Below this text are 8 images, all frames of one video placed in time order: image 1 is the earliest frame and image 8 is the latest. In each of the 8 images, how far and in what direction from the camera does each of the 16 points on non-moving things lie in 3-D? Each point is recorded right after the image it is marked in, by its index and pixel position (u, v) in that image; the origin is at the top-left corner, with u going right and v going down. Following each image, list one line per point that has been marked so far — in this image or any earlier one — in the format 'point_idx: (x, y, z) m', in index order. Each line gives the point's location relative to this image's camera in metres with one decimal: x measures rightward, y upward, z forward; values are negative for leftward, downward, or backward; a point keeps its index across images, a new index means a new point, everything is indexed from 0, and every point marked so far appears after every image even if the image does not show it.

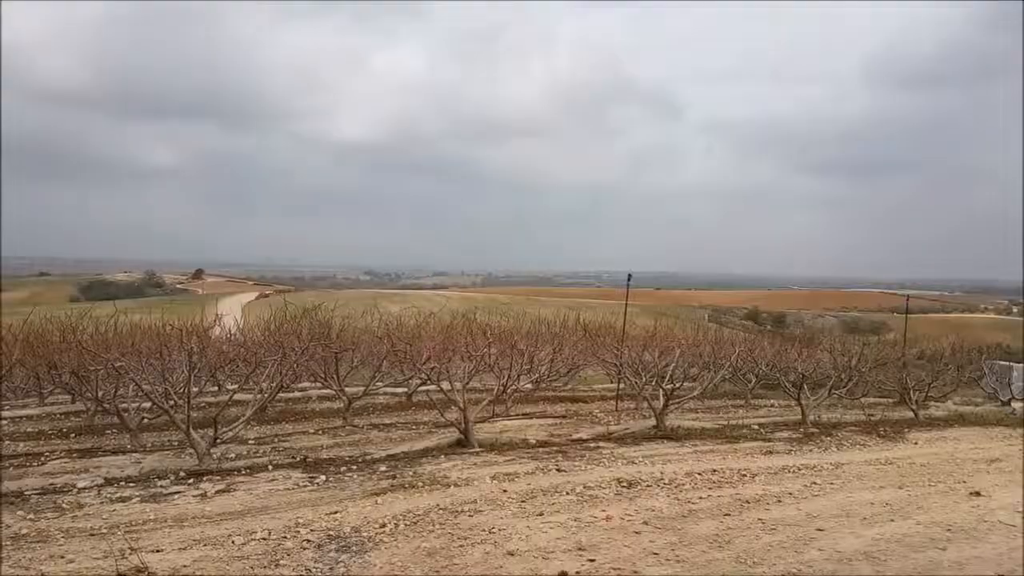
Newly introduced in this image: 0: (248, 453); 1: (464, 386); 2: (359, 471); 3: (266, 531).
0: (-2.7, -1.8, +7.4) m
1: (-0.5, -1.0, +6.8) m
2: (-1.5, -1.9, +7.1) m
3: (-2.2, -2.1, +6.0) m
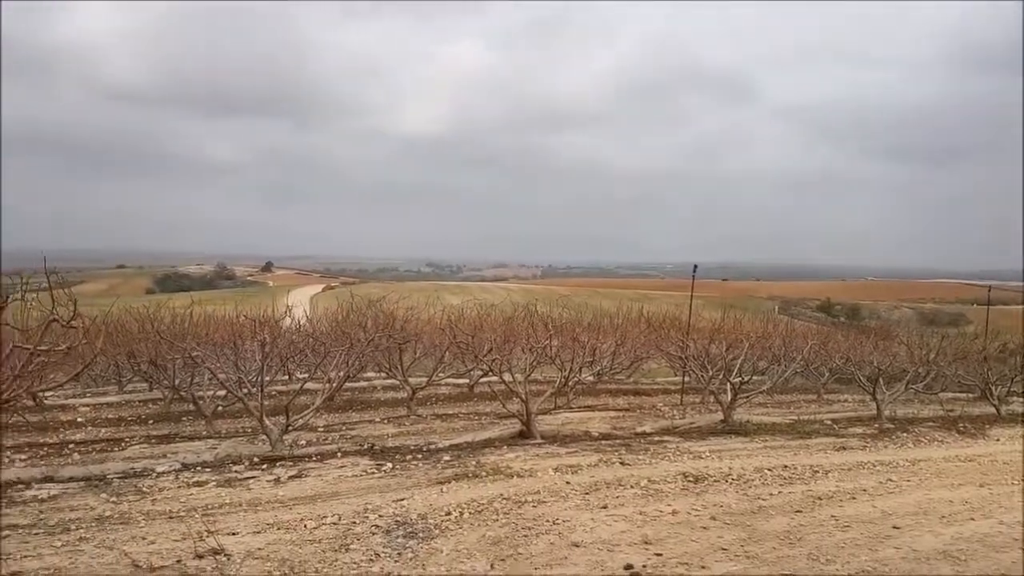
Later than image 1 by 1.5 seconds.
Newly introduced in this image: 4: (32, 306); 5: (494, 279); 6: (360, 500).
0: (-2.0, -1.7, +7.5) m
1: (+0.2, -0.9, +6.9) m
2: (-0.9, -1.8, +7.2) m
3: (-1.6, -2.0, +6.2) m
4: (-4.0, -0.1, +5.8) m
5: (-0.2, +0.2, +10.8) m
6: (-1.4, -2.0, +6.4) m
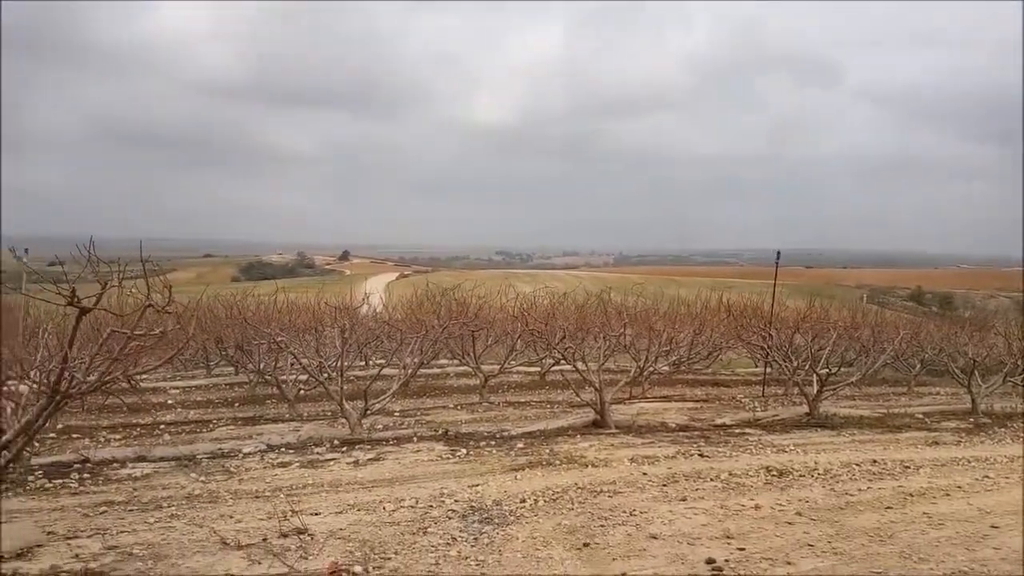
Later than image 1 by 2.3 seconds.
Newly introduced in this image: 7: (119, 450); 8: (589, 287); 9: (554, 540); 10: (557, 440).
0: (-1.2, -1.5, +7.7) m
1: (+0.9, -0.8, +6.8) m
2: (-0.1, -1.7, +7.2) m
3: (-0.9, -1.9, +6.3) m
4: (-3.3, 0.0, +6.0) m
5: (+0.9, +0.3, +10.8) m
6: (-0.7, -1.9, +6.5) m
7: (-4.0, -1.7, +7.1) m
8: (+1.3, 0.0, +9.9) m
9: (+0.3, -2.0, +5.6) m
10: (+0.5, -1.6, +7.4) m
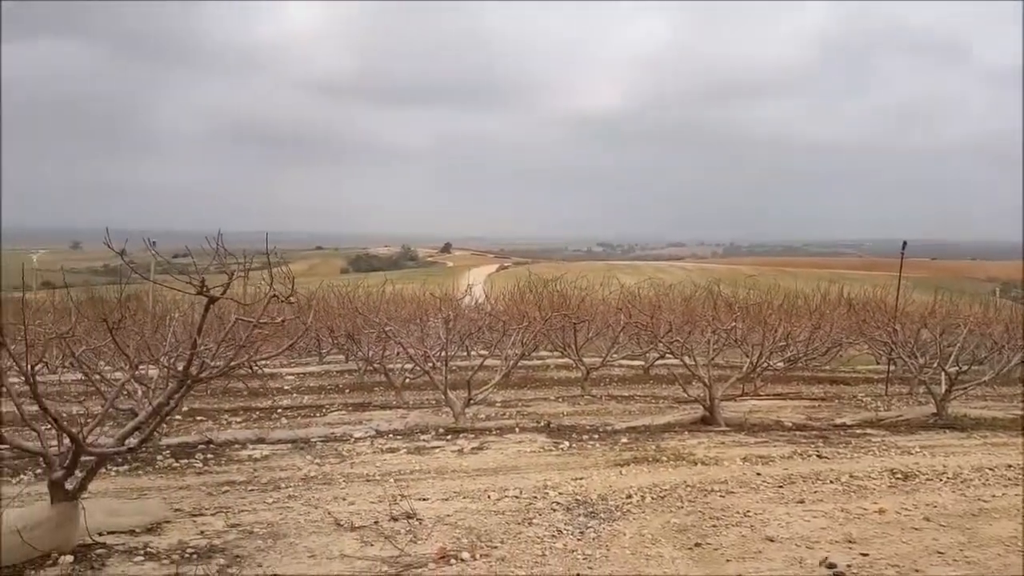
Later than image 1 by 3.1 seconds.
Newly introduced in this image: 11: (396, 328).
0: (-0.1, -1.4, +7.7) m
1: (+1.9, -0.7, +6.6) m
2: (+0.9, -1.6, +7.2) m
3: (+0.1, -1.9, +6.3) m
4: (-2.4, +0.1, +6.3) m
5: (+2.3, +0.4, +10.6) m
6: (+0.3, -1.8, +6.5) m
7: (-2.9, -1.6, +7.4) m
8: (+2.6, +0.1, +9.7) m
9: (+1.2, -2.0, +5.5) m
10: (+1.6, -1.6, +7.2) m
11: (-1.2, -0.4, +6.8) m
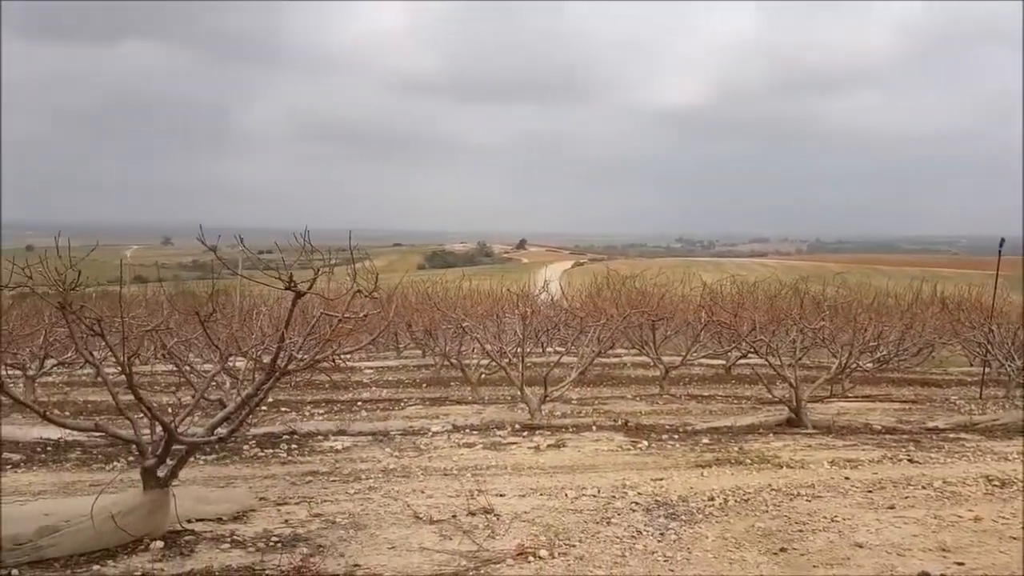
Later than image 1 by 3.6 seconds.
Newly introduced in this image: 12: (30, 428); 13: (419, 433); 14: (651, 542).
0: (+0.7, -1.4, +7.7) m
1: (+2.6, -0.7, +6.4) m
2: (+1.7, -1.6, +7.0) m
3: (+0.8, -1.8, +6.2) m
4: (-1.6, +0.1, +6.4) m
5: (+3.3, +0.5, +10.3) m
6: (+1.0, -1.8, +6.4) m
7: (-2.1, -1.5, +7.6) m
8: (+3.6, +0.1, +9.4) m
9: (+1.8, -2.0, +5.3) m
10: (+2.4, -1.5, +7.0) m
11: (-0.4, -0.4, +6.9) m
12: (-5.0, -1.5, +7.2) m
13: (-1.0, -1.6, +7.4) m
14: (+1.1, -2.0, +5.4) m
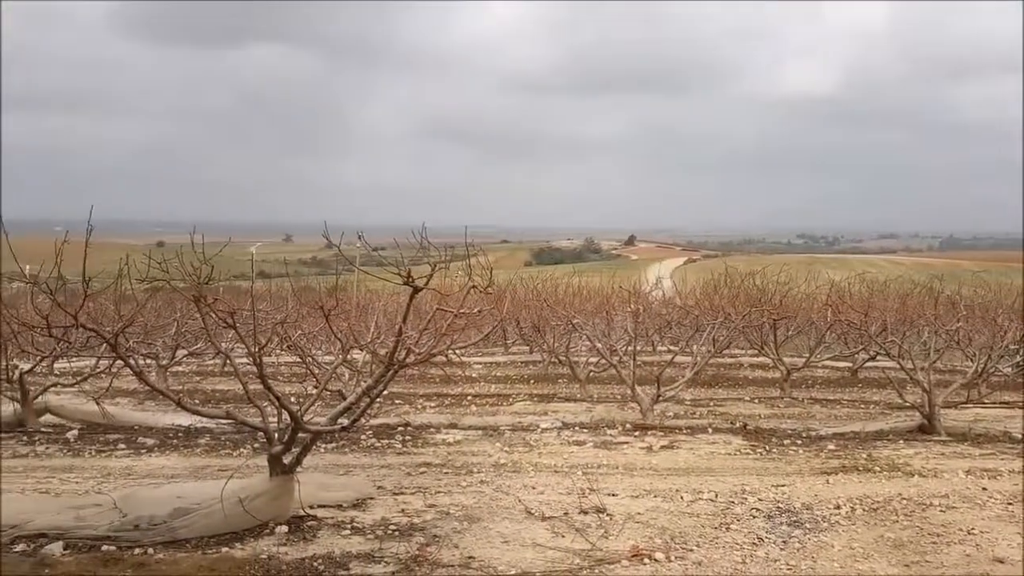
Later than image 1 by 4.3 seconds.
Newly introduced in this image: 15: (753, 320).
0: (+1.9, -1.4, +7.5) m
1: (+3.7, -0.7, +6.0) m
2: (+2.8, -1.5, +6.7) m
3: (+1.8, -1.8, +6.1) m
4: (-0.6, +0.1, +6.5) m
5: (+4.8, +0.5, +9.8) m
6: (+2.0, -1.7, +6.2) m
7: (-0.9, -1.5, +7.7) m
8: (+5.0, +0.1, +8.8) m
9: (+2.7, -1.9, +5.0) m
10: (+3.5, -1.5, +6.7) m
11: (+0.7, -0.3, +6.8) m
12: (-3.9, -1.4, +7.7) m
13: (+0.1, -1.5, +7.4) m
14: (+2.0, -2.0, +5.2) m
15: (+2.4, -0.3, +7.0) m
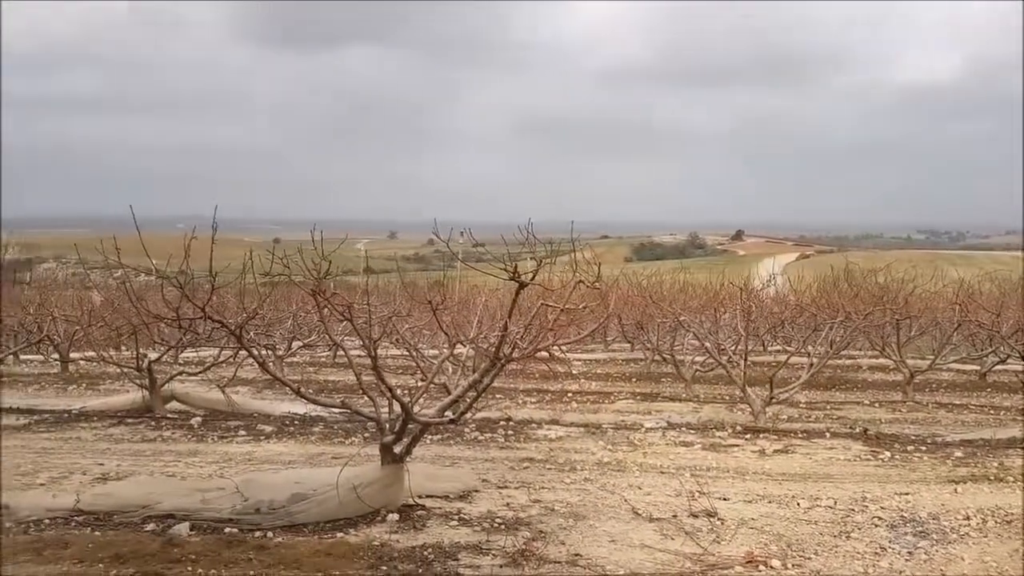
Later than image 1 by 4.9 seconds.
0: (+2.9, -1.4, +7.2) m
1: (+4.6, -0.7, +5.6) m
2: (+3.8, -1.5, +6.3) m
3: (+2.7, -1.8, +5.8) m
4: (+0.4, +0.2, +6.5) m
5: (+6.1, +0.5, +9.2) m
6: (+3.0, -1.7, +5.9) m
7: (+0.2, -1.4, +7.7) m
8: (+6.2, +0.2, +8.3) m
9: (+3.6, -1.9, +4.7) m
10: (+4.5, -1.5, +6.2) m
11: (+1.7, -0.3, +6.6) m
12: (-2.7, -1.3, +8.0) m
13: (+1.2, -1.5, +7.3) m
14: (+2.9, -2.0, +4.9) m
15: (+3.5, -0.3, +6.7) m
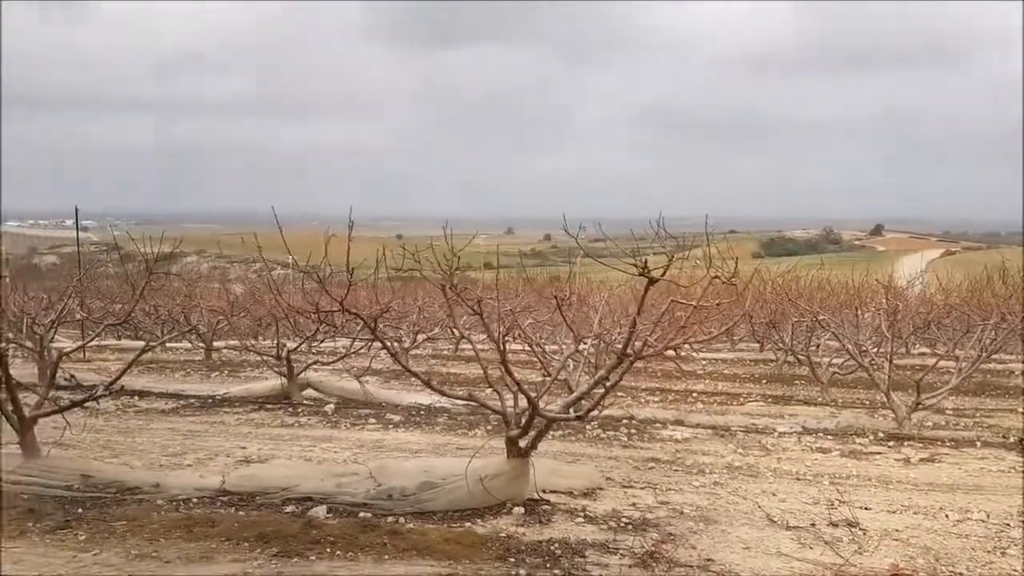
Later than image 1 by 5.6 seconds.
0: (+4.2, -1.3, +6.8) m
1: (+5.6, -0.7, +5.0) m
2: (+4.9, -1.5, +5.8) m
3: (+3.8, -1.8, +5.4) m
4: (+1.6, +0.2, +6.3) m
5: (+7.6, +0.5, +8.5) m
6: (+4.1, -1.7, +5.5) m
7: (+1.5, -1.4, +7.6) m
8: (+7.5, +0.1, +7.5) m
9: (+4.5, -1.9, +4.2) m
10: (+5.6, -1.5, +5.7) m
11: (+2.9, -0.3, +6.4) m
12: (-1.4, -1.3, +8.2) m
13: (+2.5, -1.5, +7.0) m
14: (+3.9, -2.0, +4.5) m
15: (+4.7, -0.3, +6.3) m
